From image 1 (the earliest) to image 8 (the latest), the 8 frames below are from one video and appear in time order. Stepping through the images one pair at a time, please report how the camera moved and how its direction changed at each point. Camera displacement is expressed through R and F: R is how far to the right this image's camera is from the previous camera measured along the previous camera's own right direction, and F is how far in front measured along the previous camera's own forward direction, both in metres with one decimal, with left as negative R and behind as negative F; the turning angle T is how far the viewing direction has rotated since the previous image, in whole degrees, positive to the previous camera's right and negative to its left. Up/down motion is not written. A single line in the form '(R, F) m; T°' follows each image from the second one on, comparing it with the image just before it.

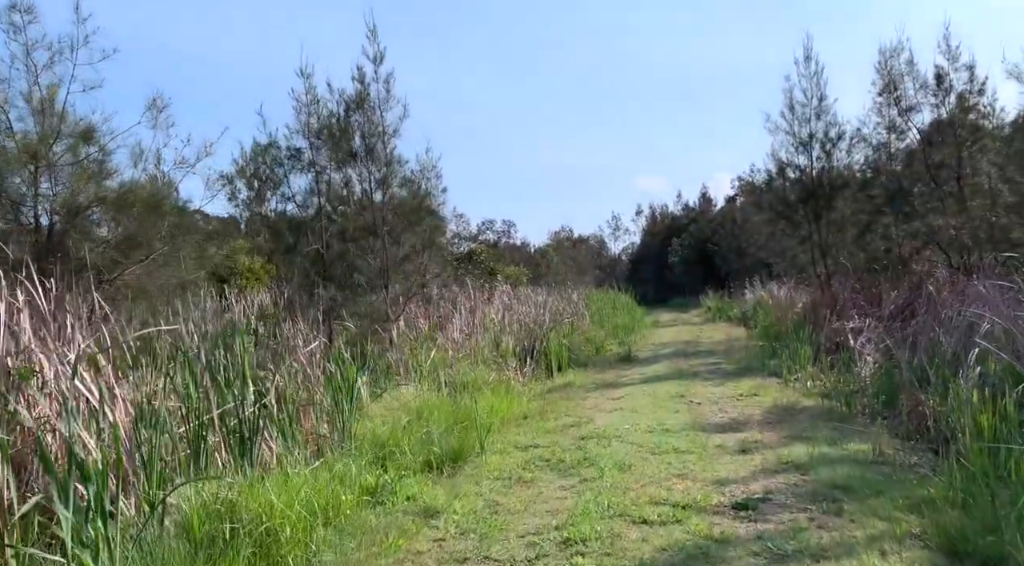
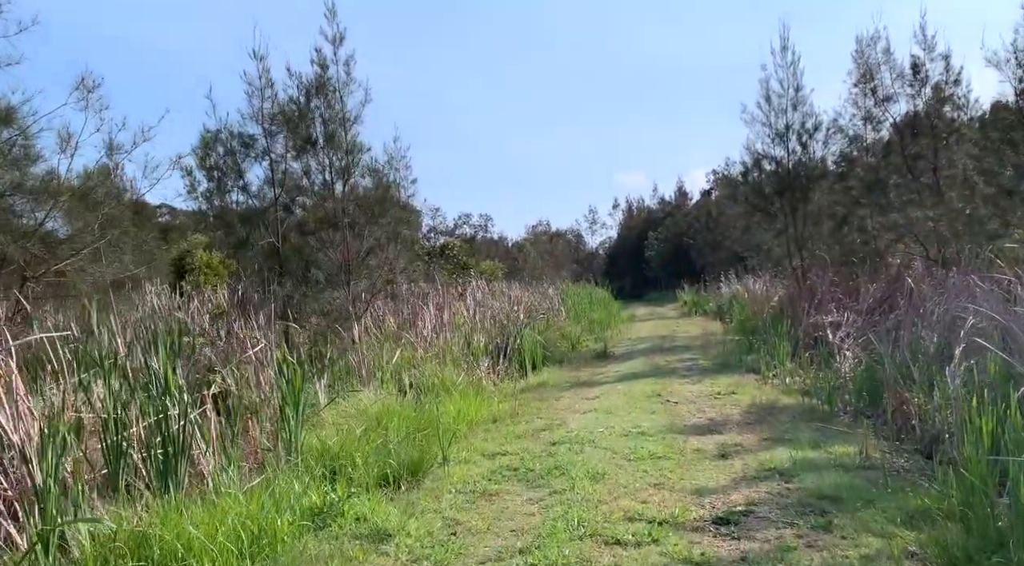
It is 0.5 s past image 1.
(+0.1, +0.4) m; +2°
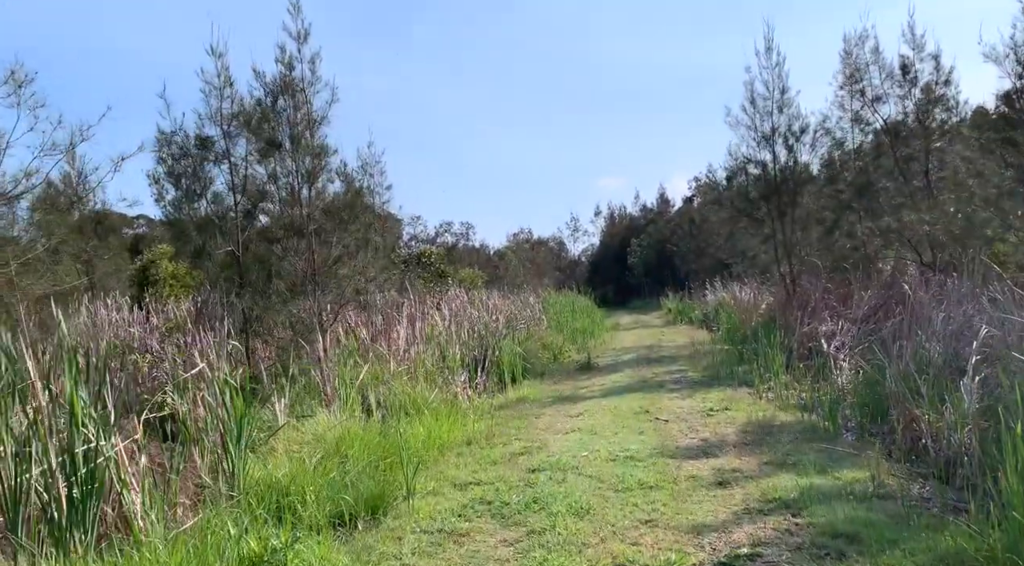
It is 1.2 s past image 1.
(+0.1, +0.6) m; +1°
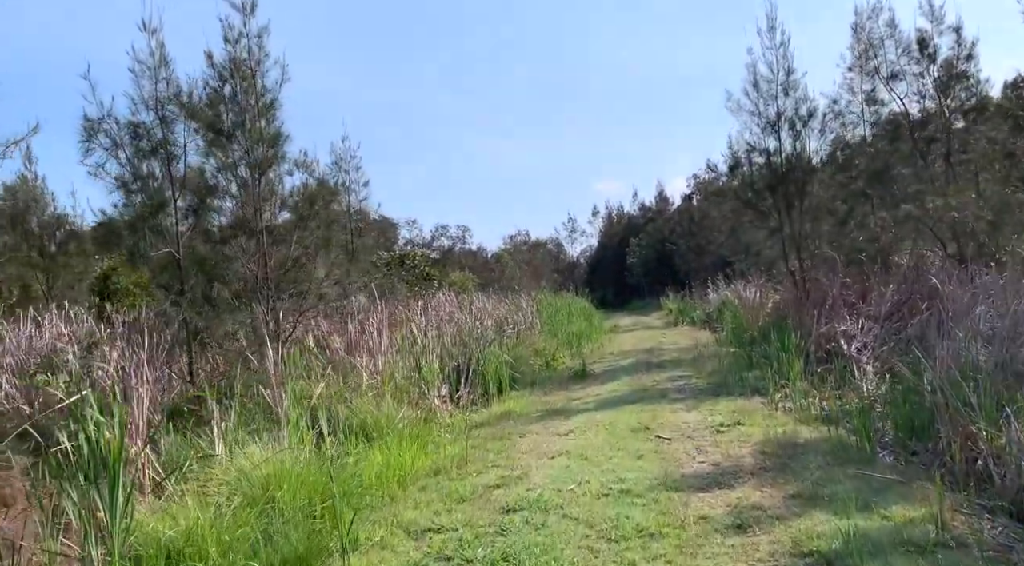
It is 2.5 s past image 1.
(+0.2, +1.0) m; 0°
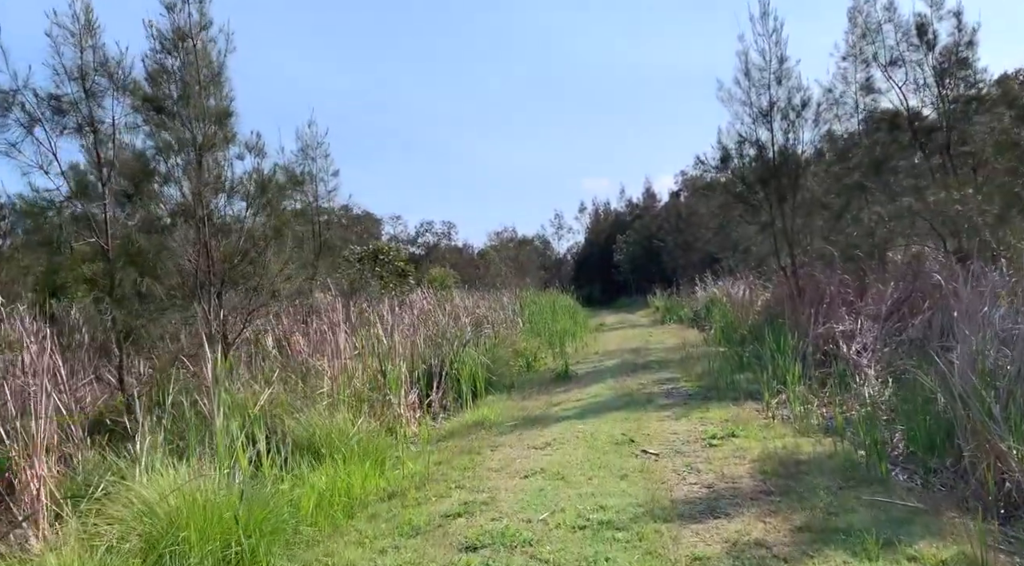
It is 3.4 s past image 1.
(+0.1, +0.7) m; +1°
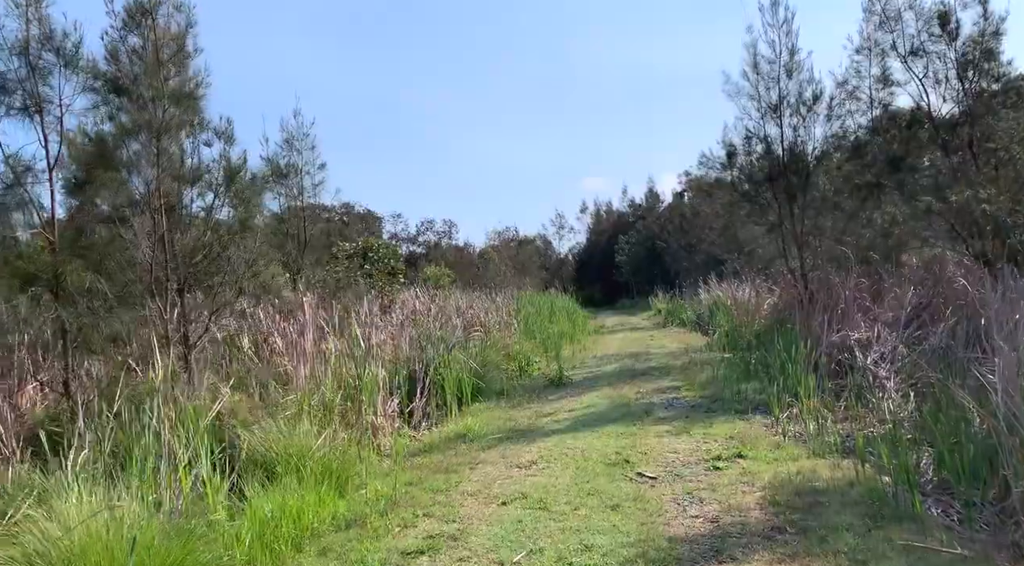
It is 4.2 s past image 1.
(+0.1, +0.6) m; 0°
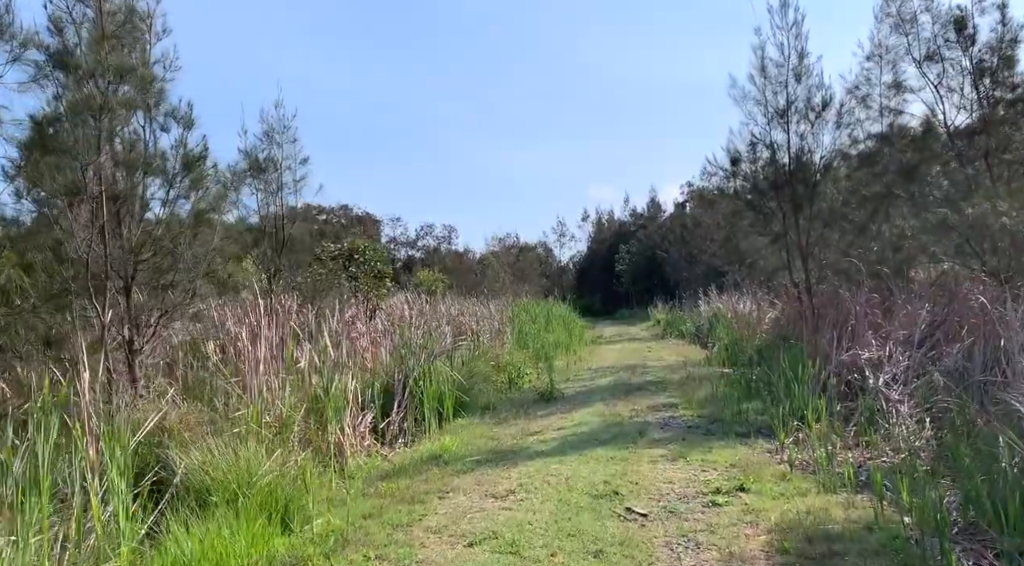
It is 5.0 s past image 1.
(+0.1, +0.6) m; 0°
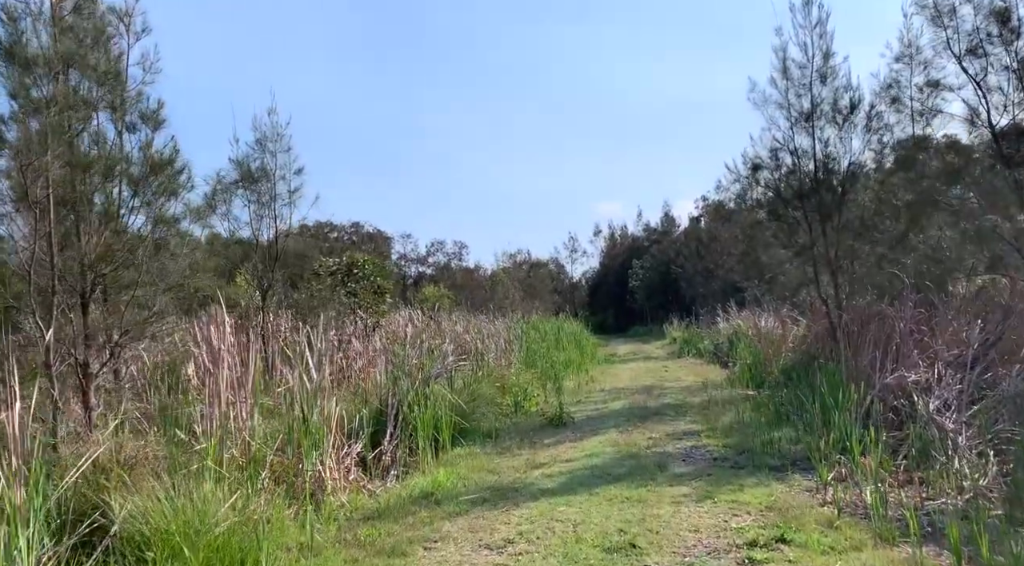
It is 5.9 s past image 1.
(+0.1, +0.8) m; -1°
